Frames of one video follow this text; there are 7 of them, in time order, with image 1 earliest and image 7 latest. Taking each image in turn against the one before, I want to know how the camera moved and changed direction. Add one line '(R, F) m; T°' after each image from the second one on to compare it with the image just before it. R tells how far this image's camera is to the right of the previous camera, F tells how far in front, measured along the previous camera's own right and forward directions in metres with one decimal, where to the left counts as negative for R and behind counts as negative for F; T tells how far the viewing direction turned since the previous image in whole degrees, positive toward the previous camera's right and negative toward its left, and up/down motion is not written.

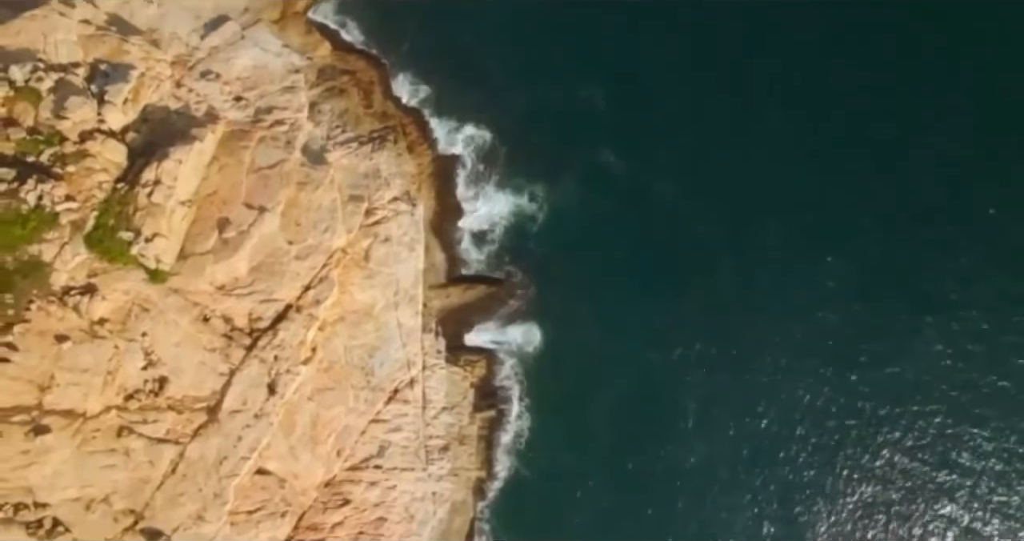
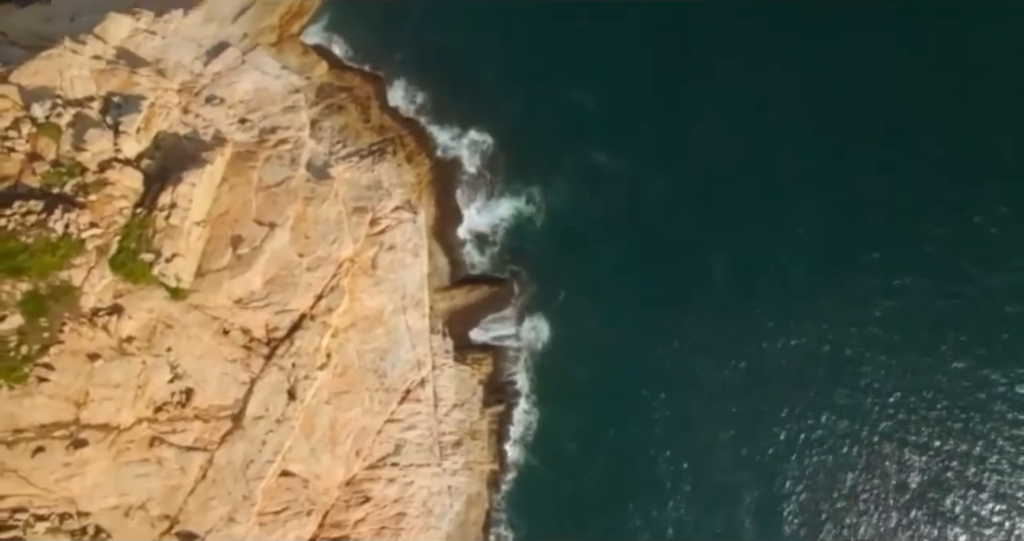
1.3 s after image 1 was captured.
(0.0, -2.2) m; 0°
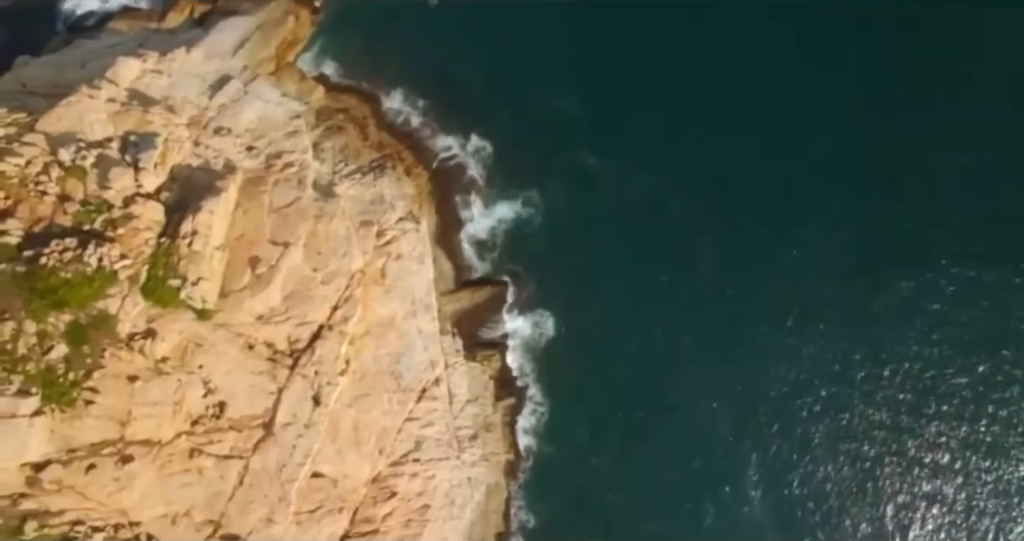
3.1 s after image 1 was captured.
(-0.1, -3.0) m; 0°
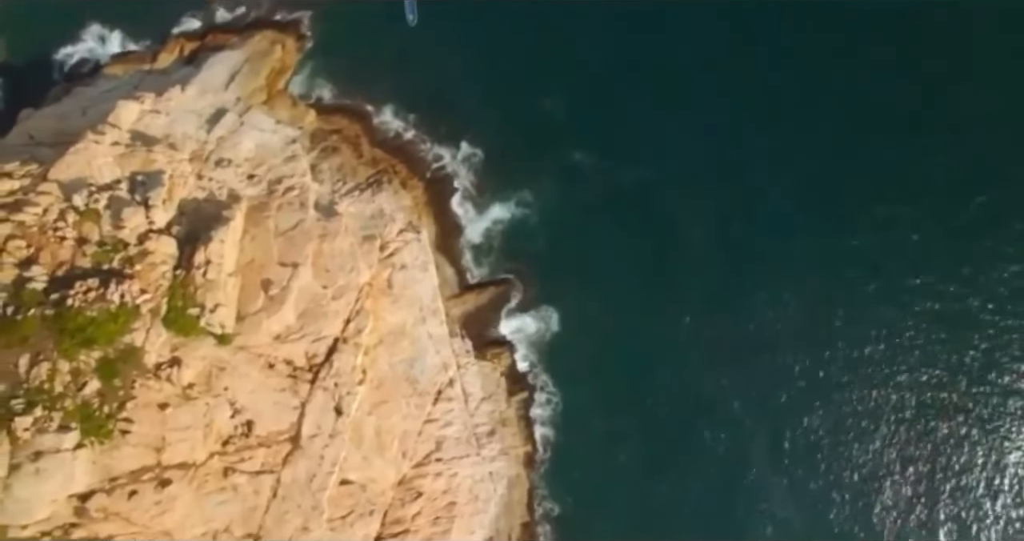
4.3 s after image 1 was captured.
(0.0, -2.0) m; 0°
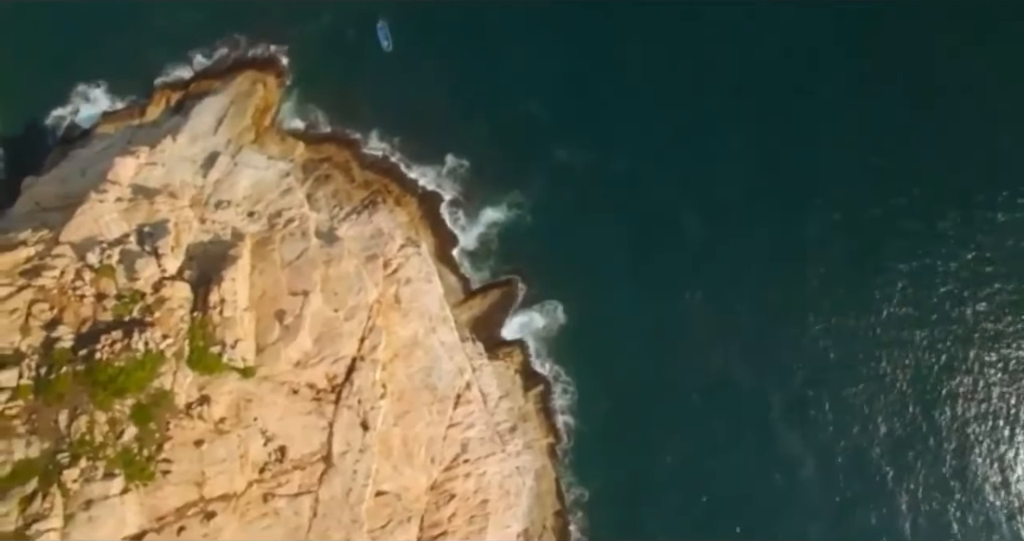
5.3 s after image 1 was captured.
(0.0, -1.9) m; 0°
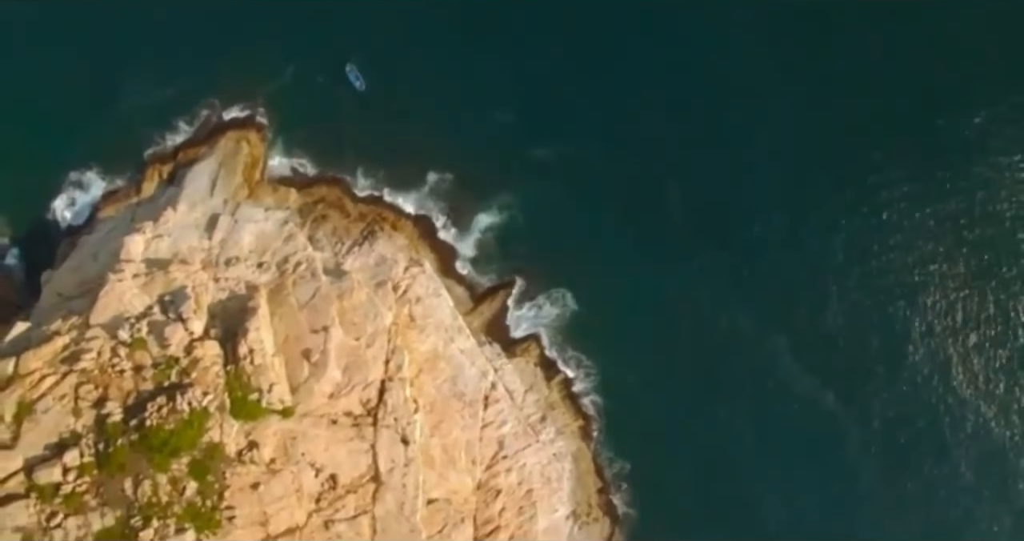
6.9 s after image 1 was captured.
(0.0, -2.8) m; 0°
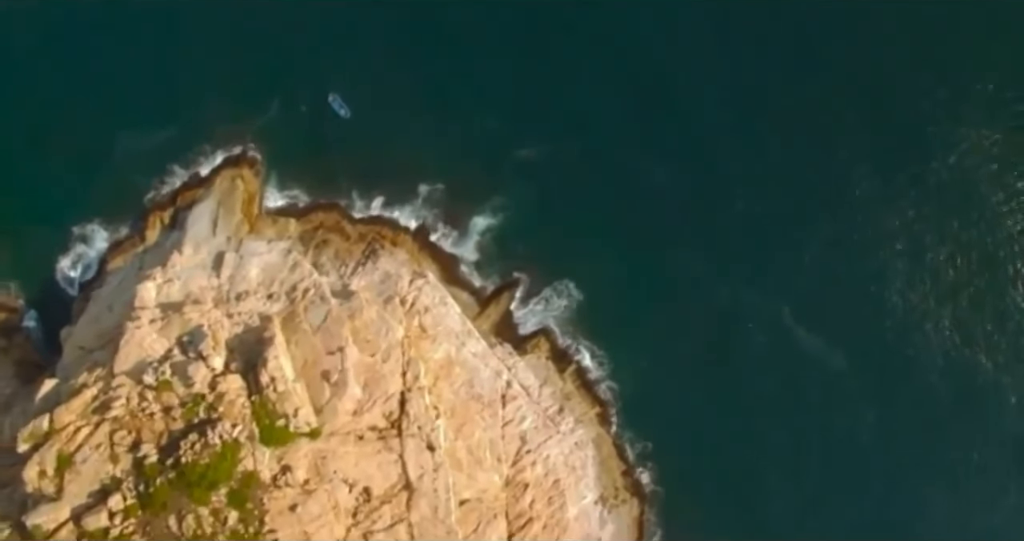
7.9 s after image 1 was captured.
(0.0, -1.7) m; 0°
